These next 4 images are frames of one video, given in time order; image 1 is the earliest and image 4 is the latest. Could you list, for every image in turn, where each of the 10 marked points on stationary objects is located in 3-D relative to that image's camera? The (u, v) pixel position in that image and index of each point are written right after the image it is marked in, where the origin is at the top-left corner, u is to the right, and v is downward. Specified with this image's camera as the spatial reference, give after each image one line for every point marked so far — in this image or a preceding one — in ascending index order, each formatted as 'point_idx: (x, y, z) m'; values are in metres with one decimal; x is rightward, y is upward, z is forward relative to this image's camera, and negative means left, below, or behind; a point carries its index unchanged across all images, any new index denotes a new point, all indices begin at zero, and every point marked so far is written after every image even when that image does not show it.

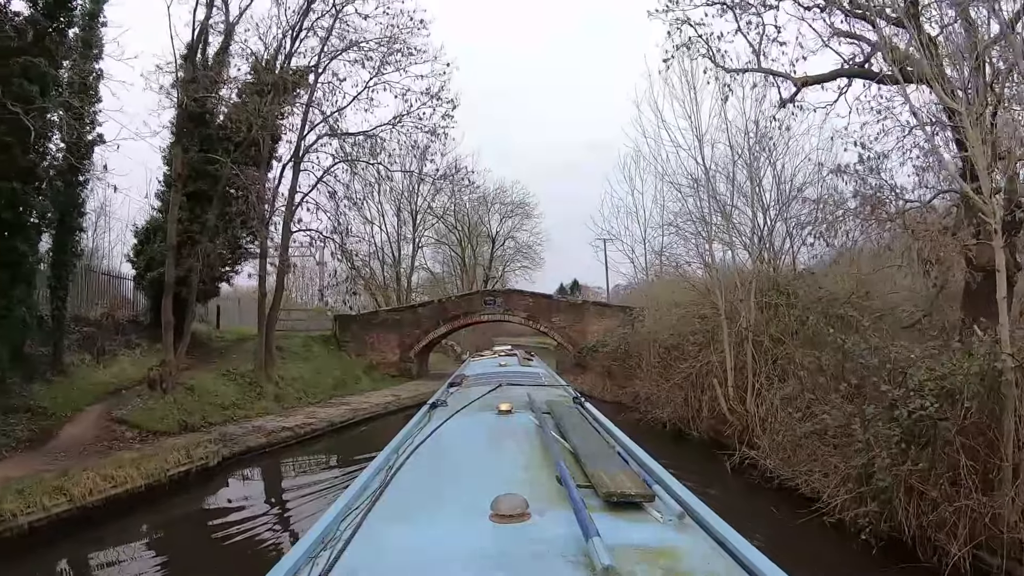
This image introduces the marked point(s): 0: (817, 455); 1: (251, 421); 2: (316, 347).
0: (+3.9, -2.1, +7.7) m
1: (-5.6, -2.9, +13.4) m
2: (-6.2, -1.9, +19.8) m
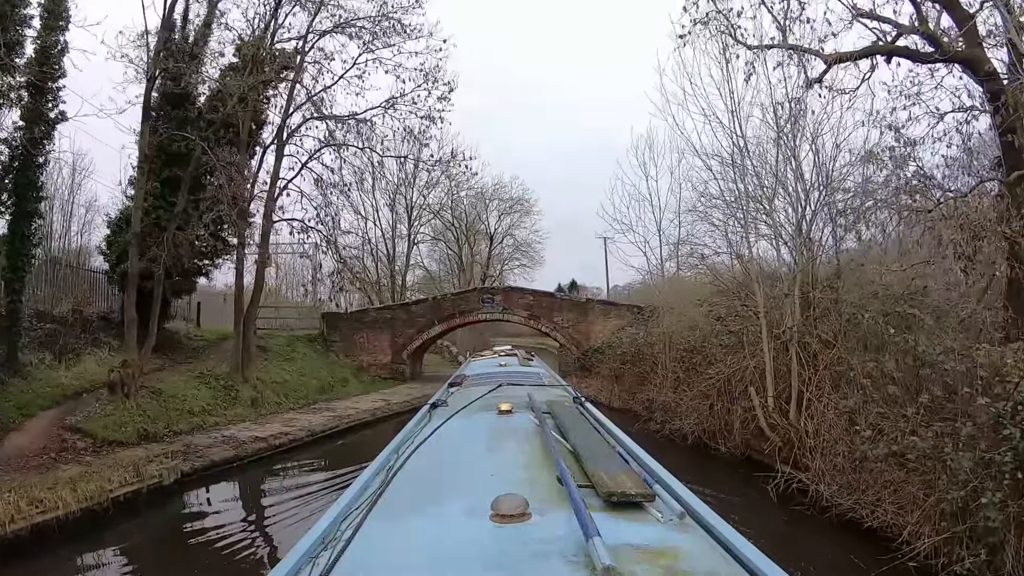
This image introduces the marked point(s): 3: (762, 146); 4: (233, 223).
0: (+3.9, -2.0, +6.4) m
1: (-5.6, -2.7, +12.0) m
2: (-6.2, -1.8, +18.4) m
3: (+4.2, +2.4, +10.5) m
4: (-6.6, +1.5, +14.8) m
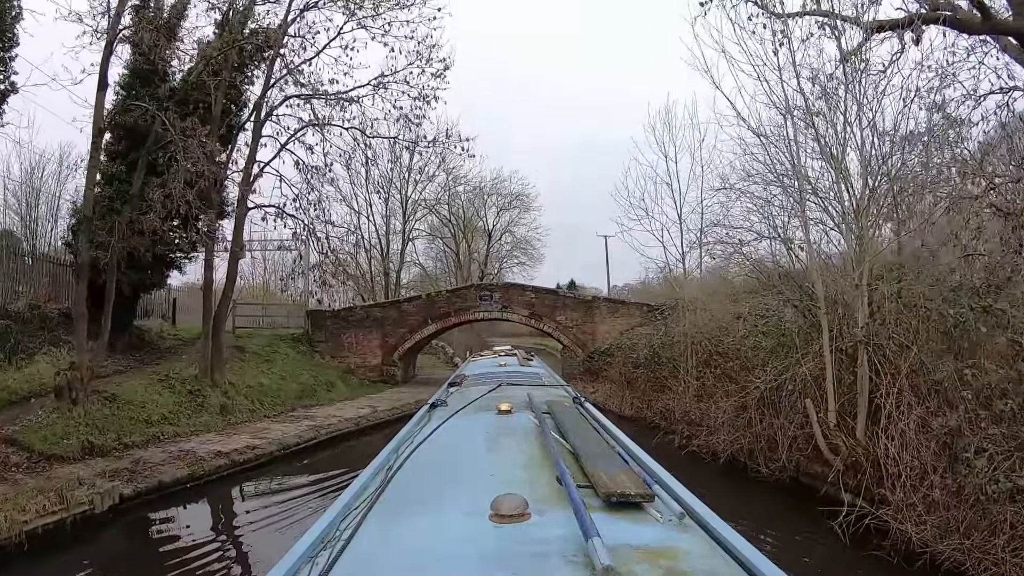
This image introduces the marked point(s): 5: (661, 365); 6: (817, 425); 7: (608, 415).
0: (+3.9, -1.9, +4.9) m
1: (-5.6, -2.6, +10.6) m
2: (-6.2, -1.6, +16.9) m
3: (+4.3, +2.5, +9.0) m
4: (-6.6, +1.7, +13.3) m
5: (+2.8, -1.4, +11.6) m
6: (+3.5, -1.6, +7.2) m
7: (+2.0, -2.6, +12.8) m
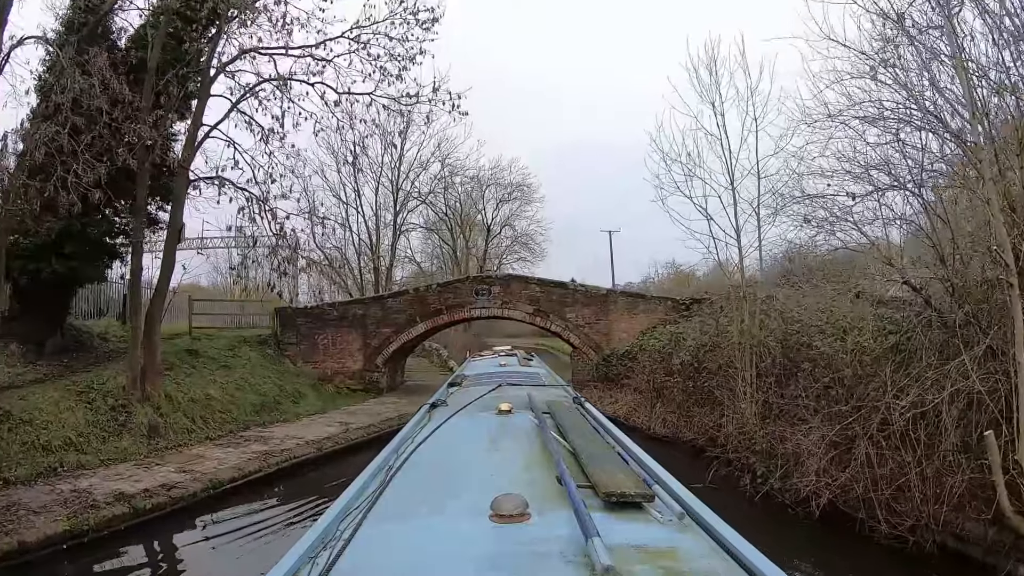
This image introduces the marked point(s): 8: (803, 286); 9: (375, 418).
0: (+4.0, -1.7, +2.5) m
1: (-5.5, -2.4, +8.1) m
2: (-6.2, -1.5, +14.4) m
3: (+4.3, +2.7, +6.6) m
4: (-6.6, +1.9, +10.8) m
5: (+2.8, -1.2, +9.1) m
6: (+3.5, -1.4, +4.7) m
7: (+2.0, -2.4, +10.3) m
8: (+3.6, +0.1, +8.0) m
9: (-2.7, -2.5, +12.1) m
